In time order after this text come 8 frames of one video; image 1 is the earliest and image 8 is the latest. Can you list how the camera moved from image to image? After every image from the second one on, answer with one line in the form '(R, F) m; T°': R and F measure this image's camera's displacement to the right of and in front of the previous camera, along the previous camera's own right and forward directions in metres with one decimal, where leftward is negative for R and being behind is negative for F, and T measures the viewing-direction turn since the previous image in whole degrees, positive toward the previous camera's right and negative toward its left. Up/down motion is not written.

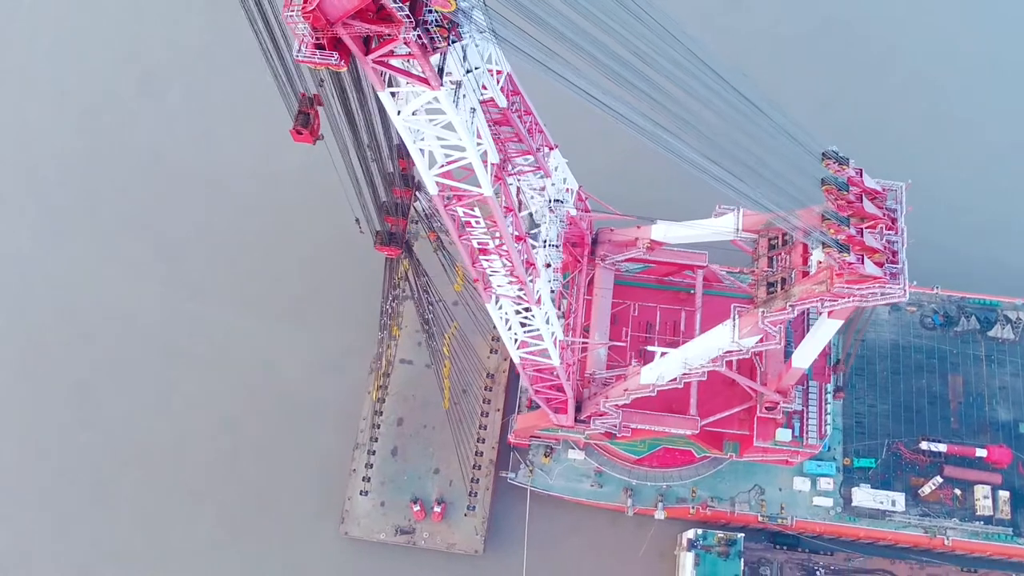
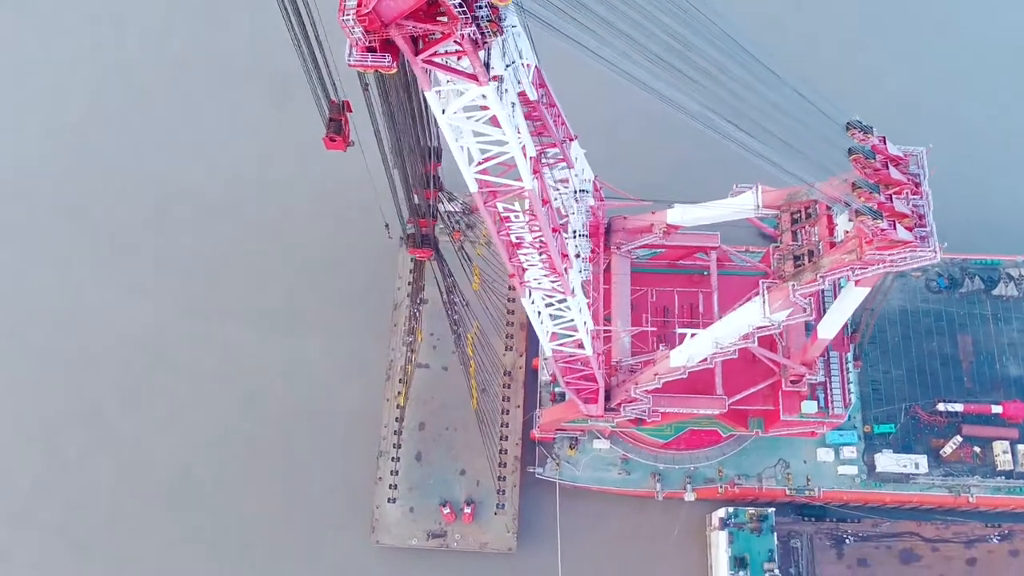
(-1.7, -0.1) m; +2°
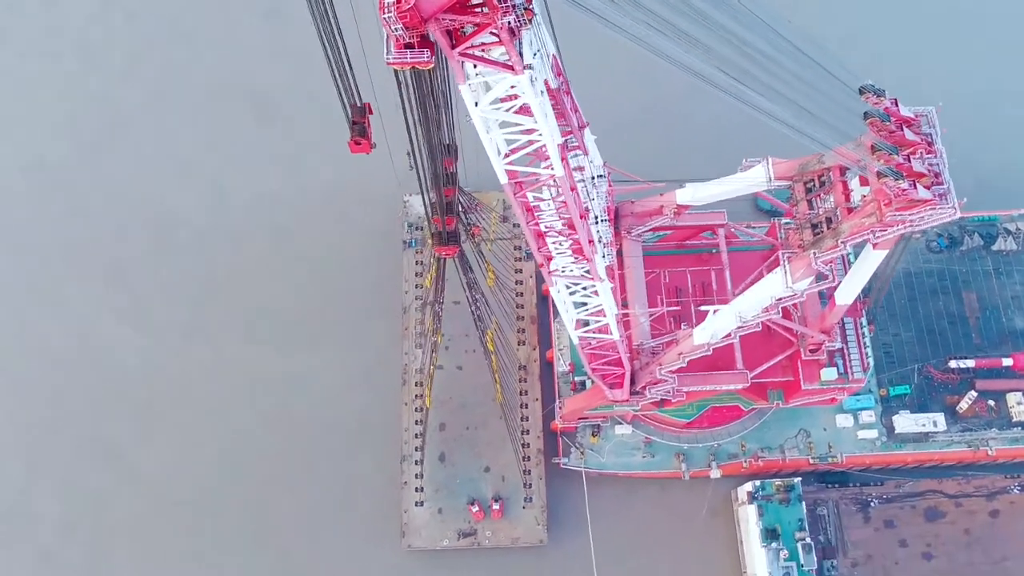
(-1.4, -0.1) m; +1°
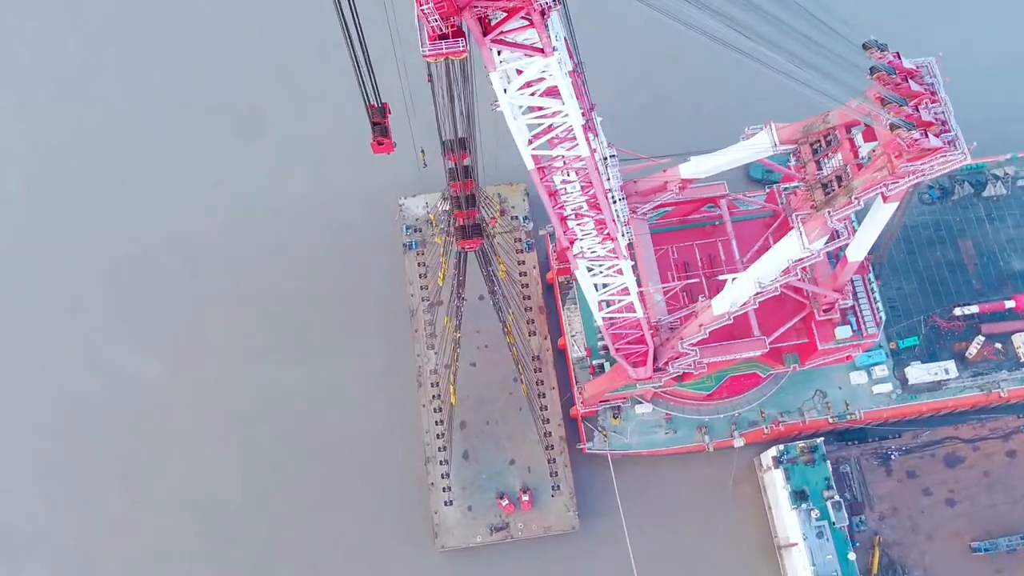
(-1.5, -0.1) m; +2°
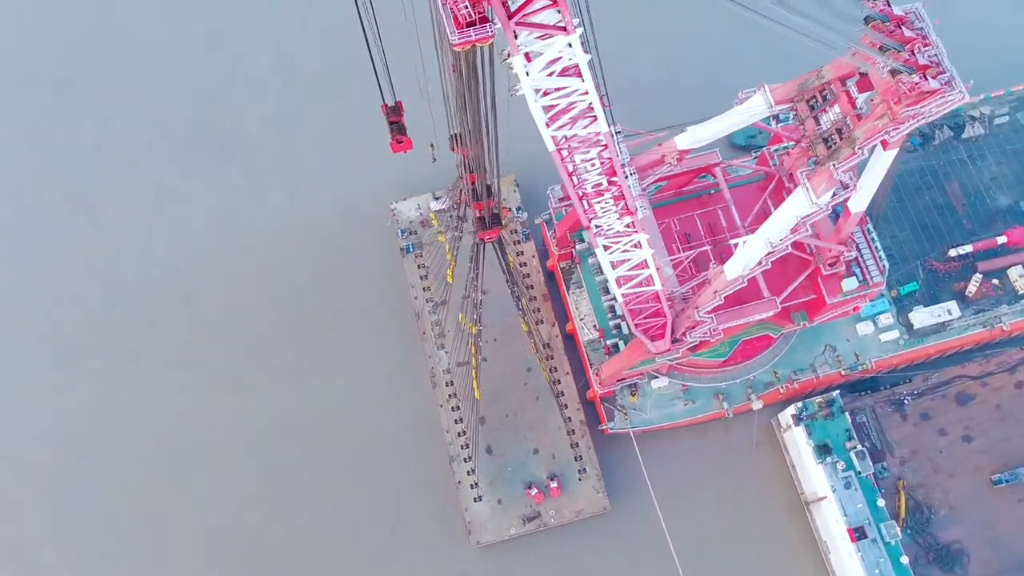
(-1.6, -0.1) m; +2°
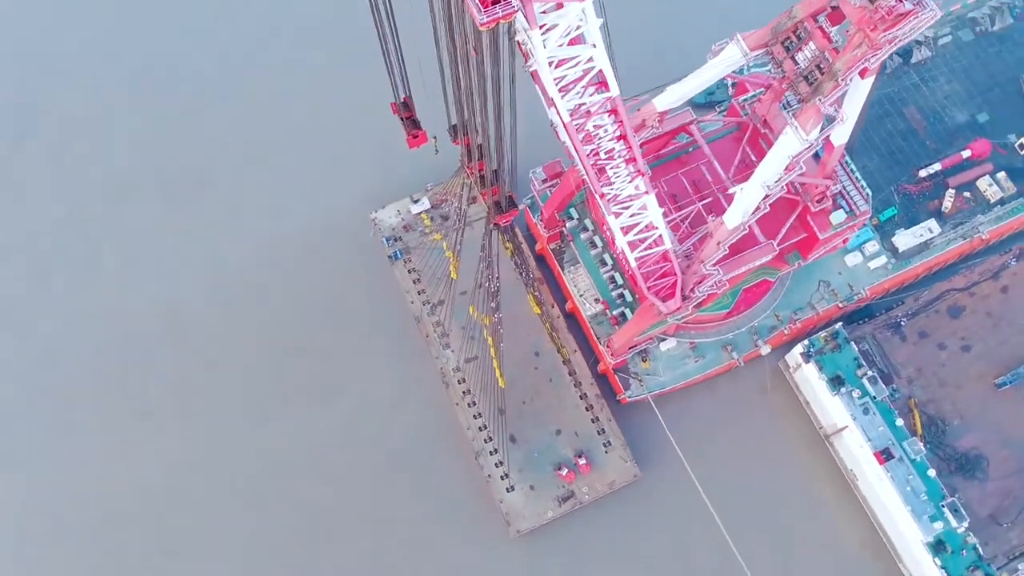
(-2.2, -0.1) m; +3°
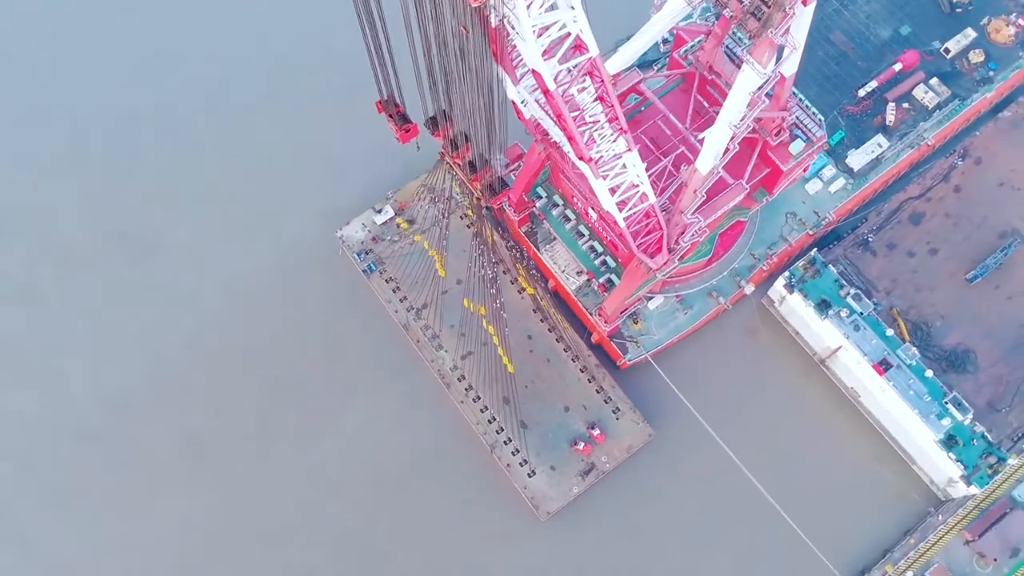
(-2.0, 0.0) m; +4°
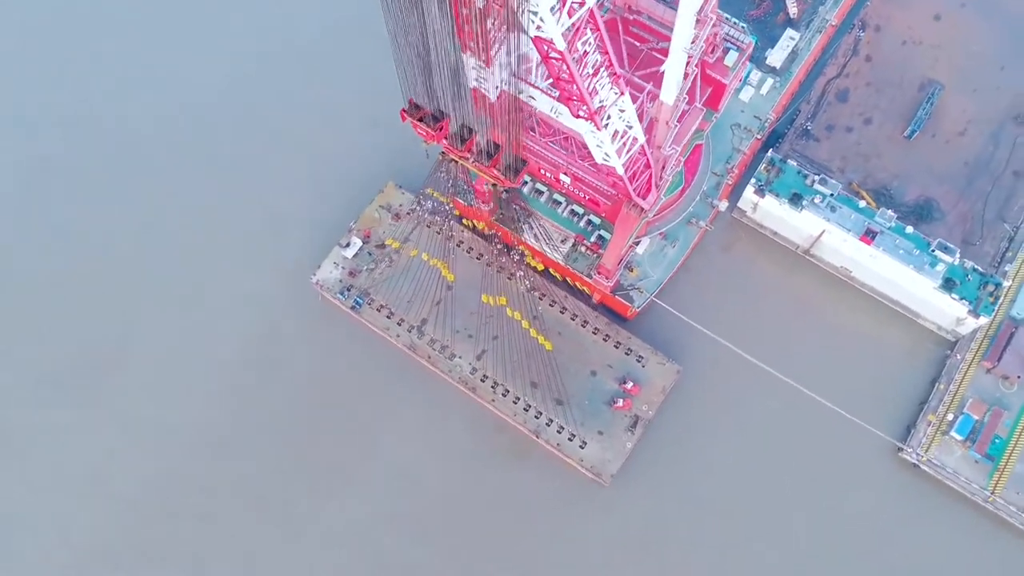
(-4.4, +0.2) m; +6°
